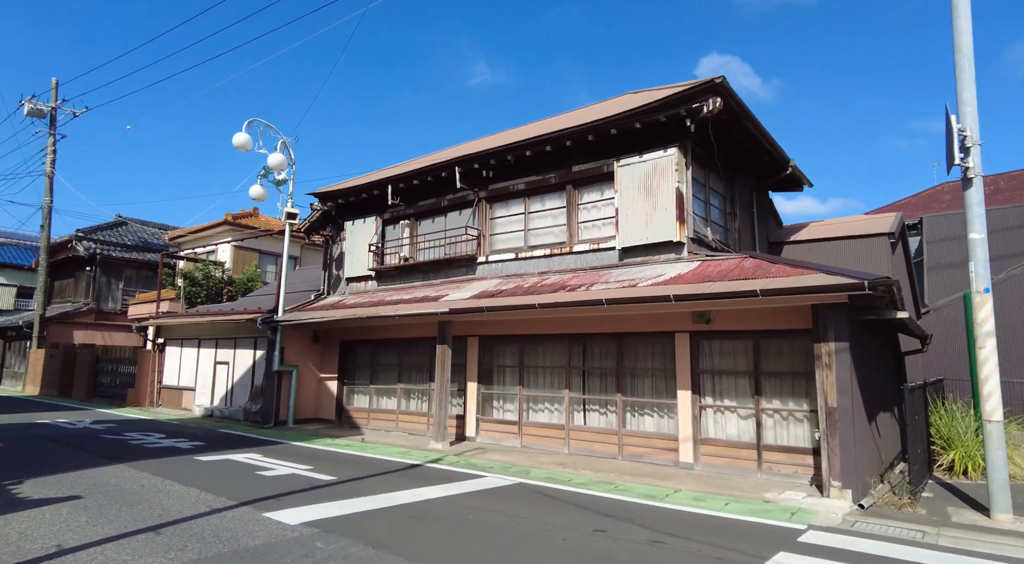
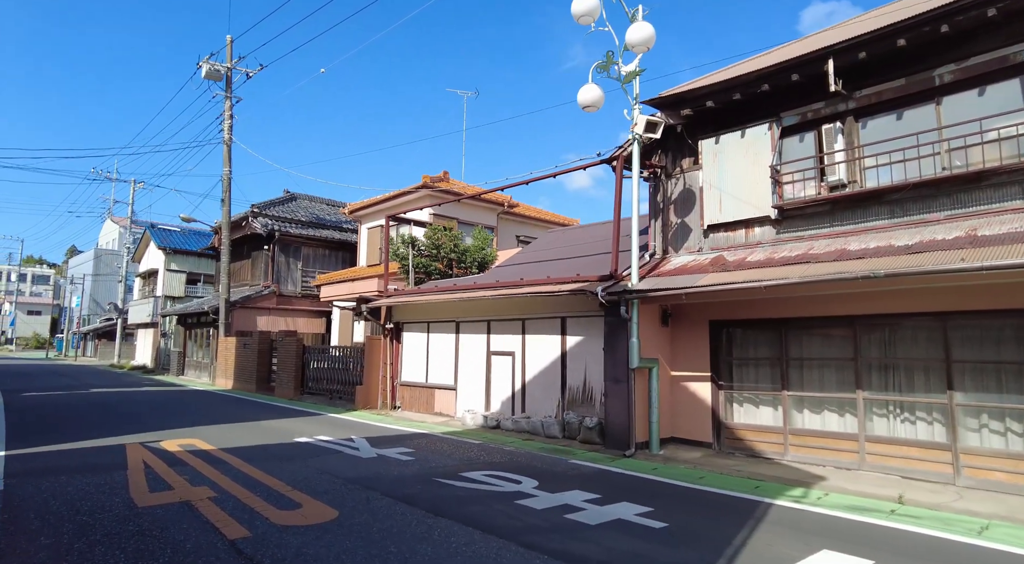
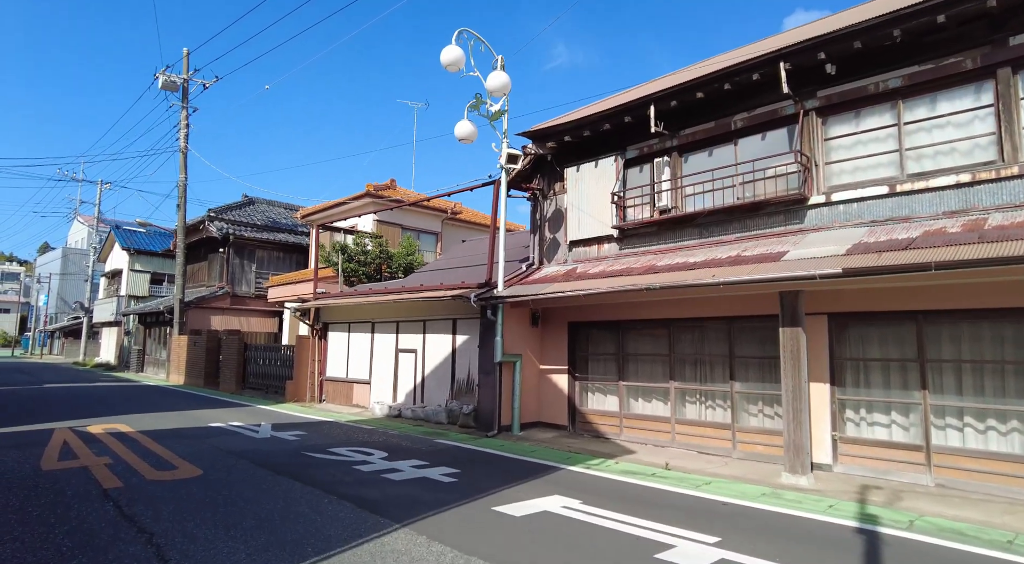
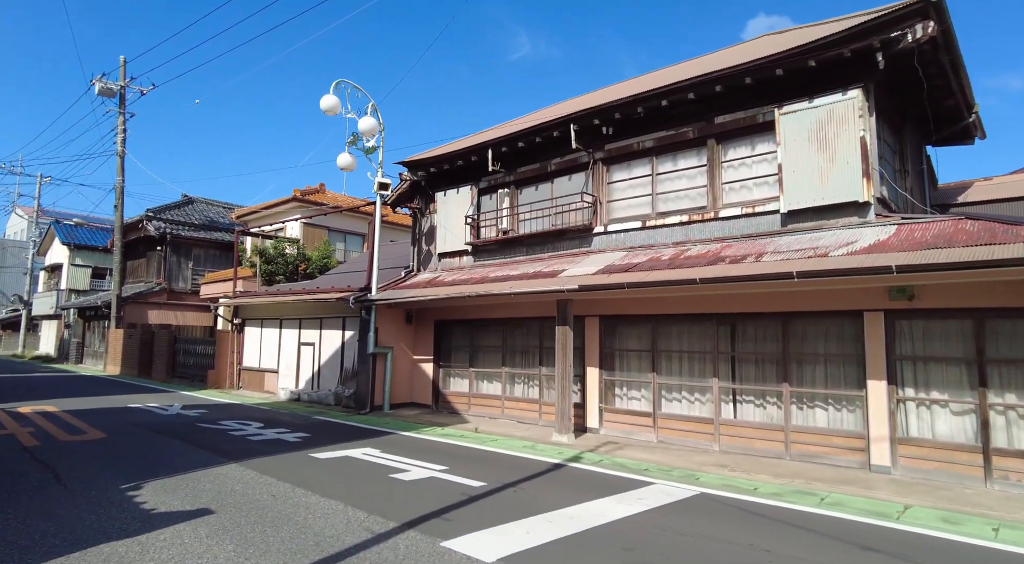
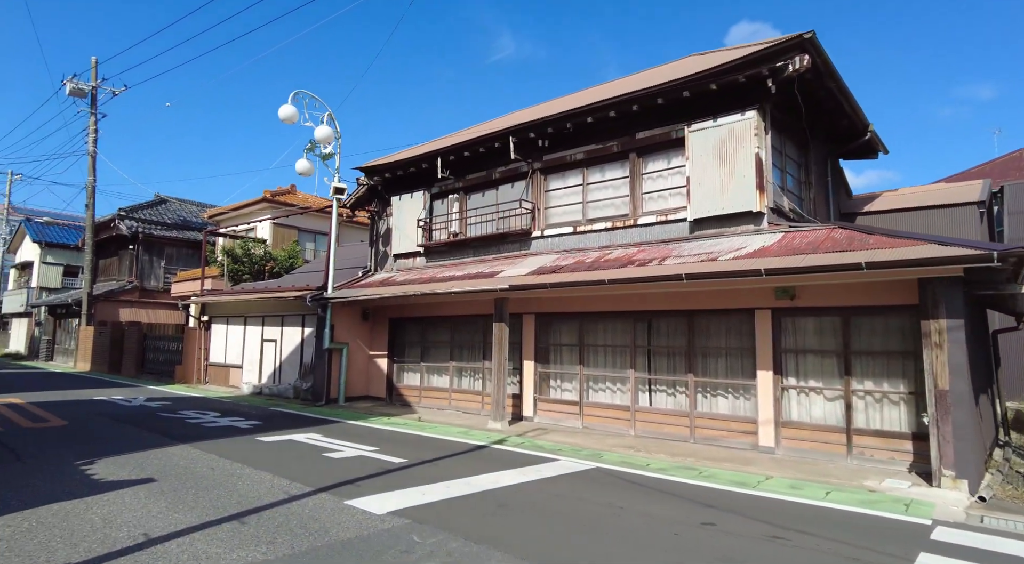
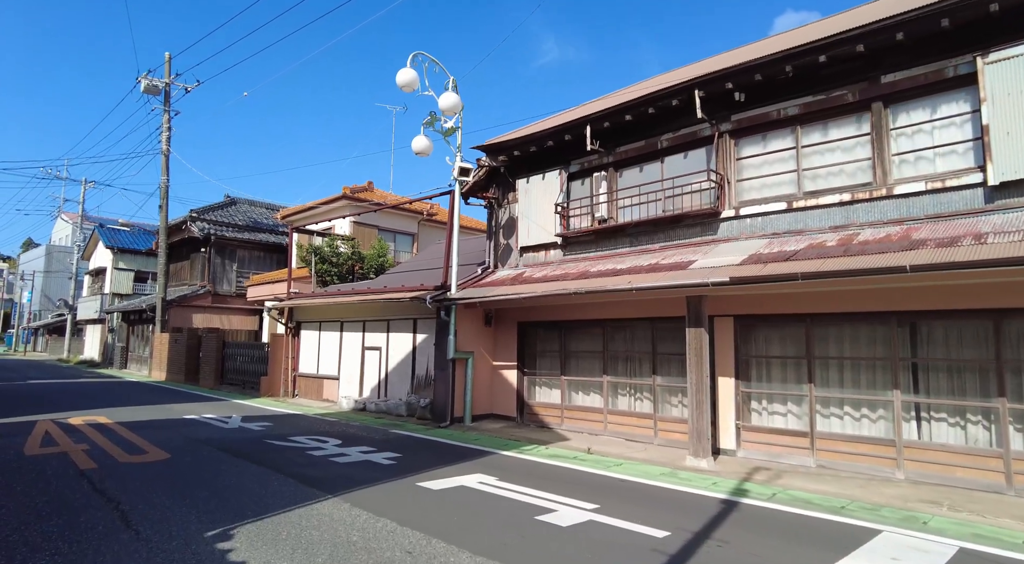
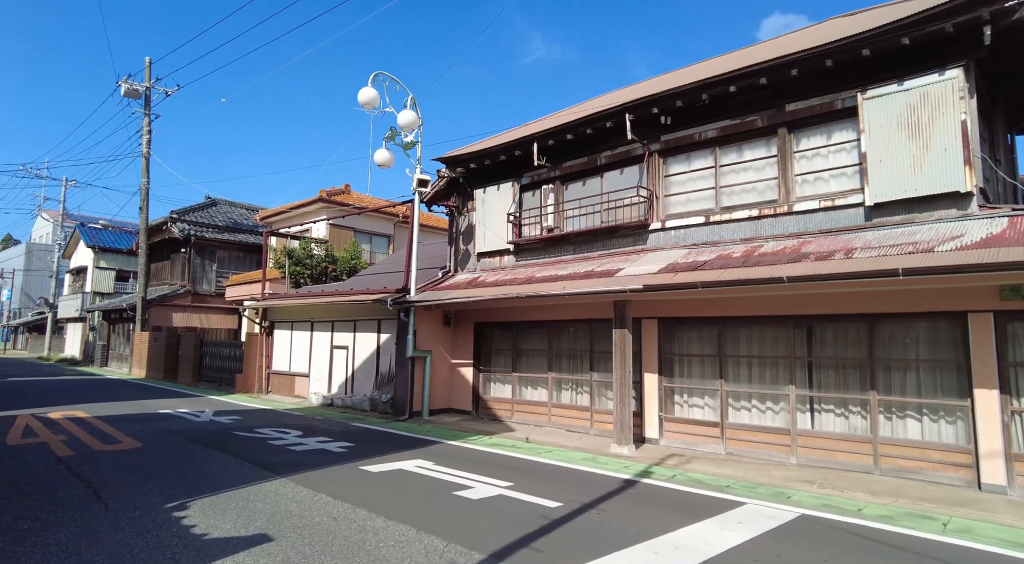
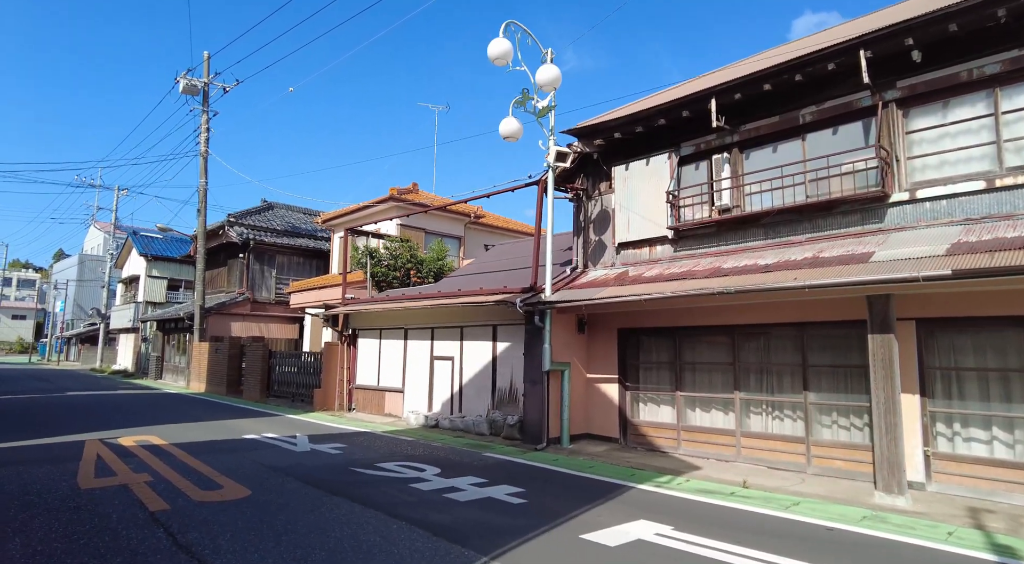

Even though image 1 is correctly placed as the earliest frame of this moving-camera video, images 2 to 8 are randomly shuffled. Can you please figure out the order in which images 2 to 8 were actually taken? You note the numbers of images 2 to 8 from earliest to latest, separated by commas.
5, 4, 7, 6, 3, 8, 2
